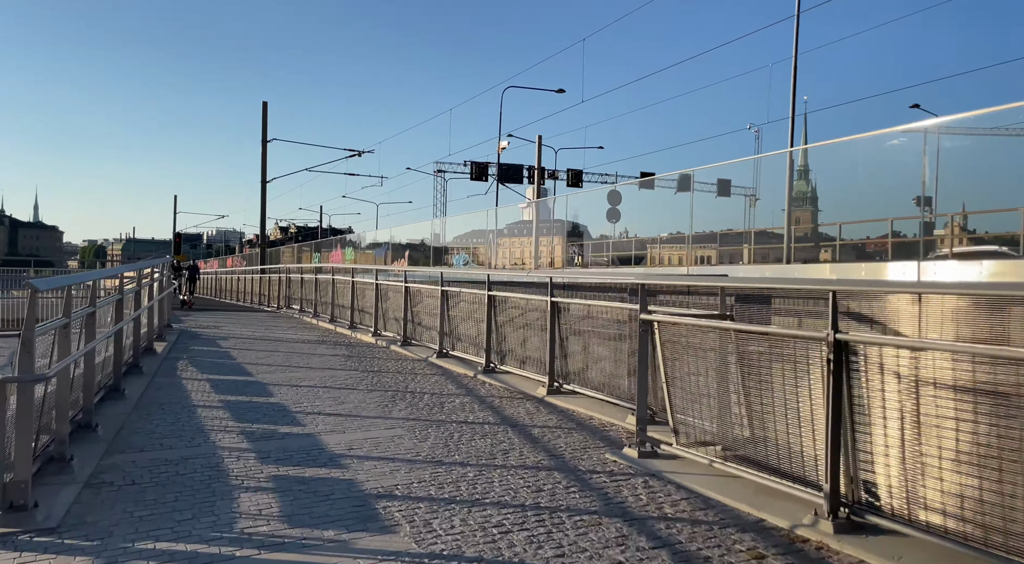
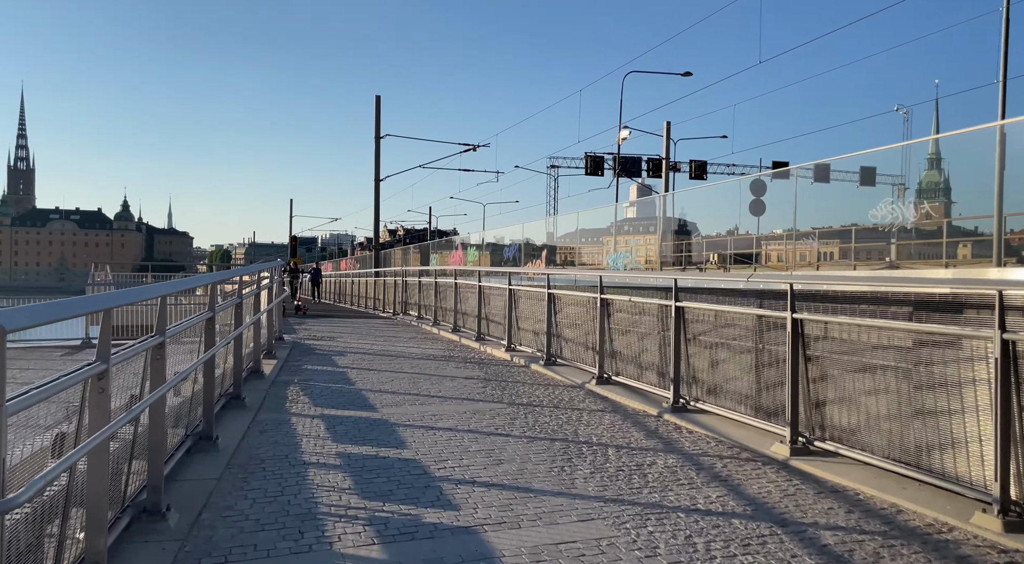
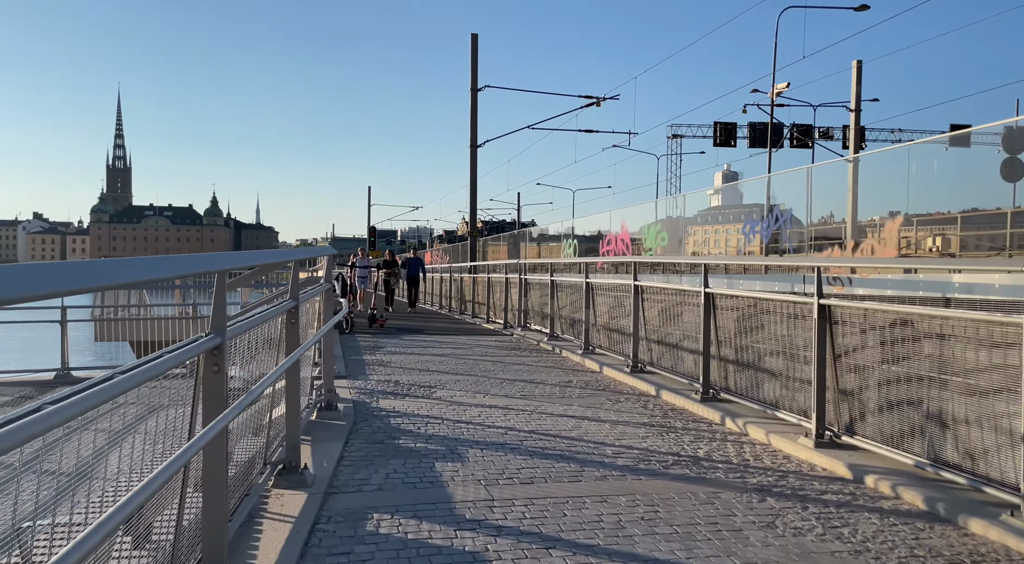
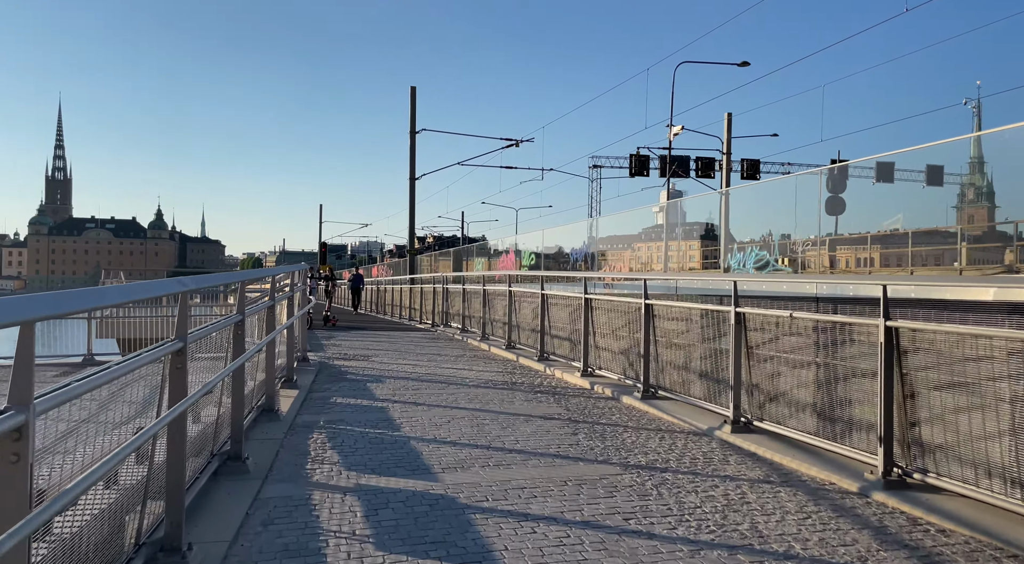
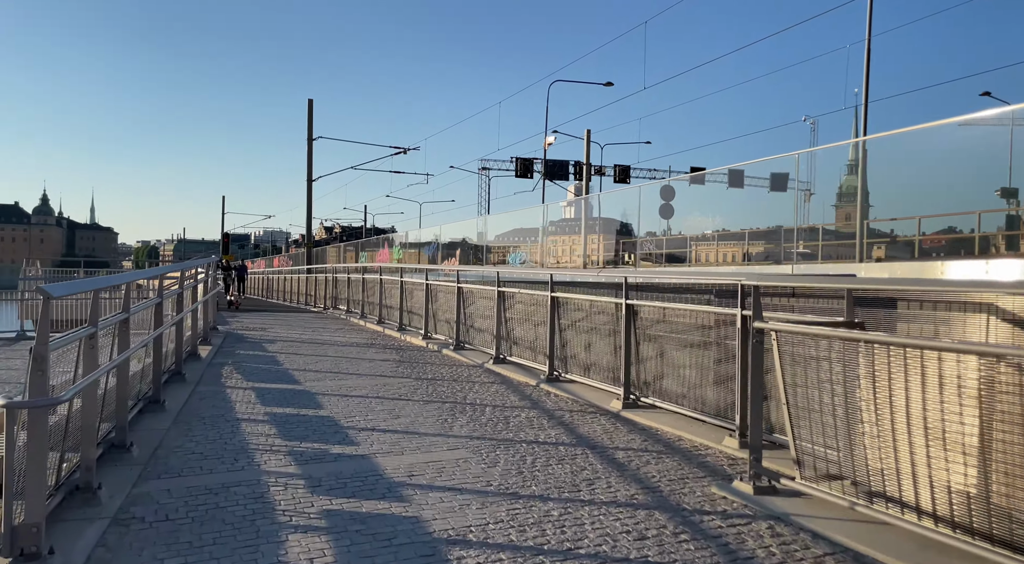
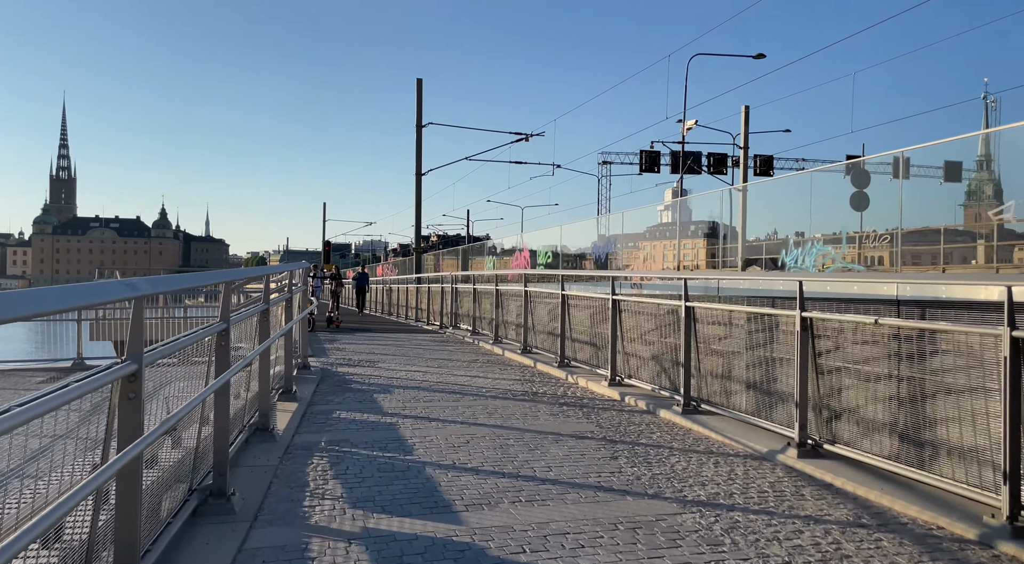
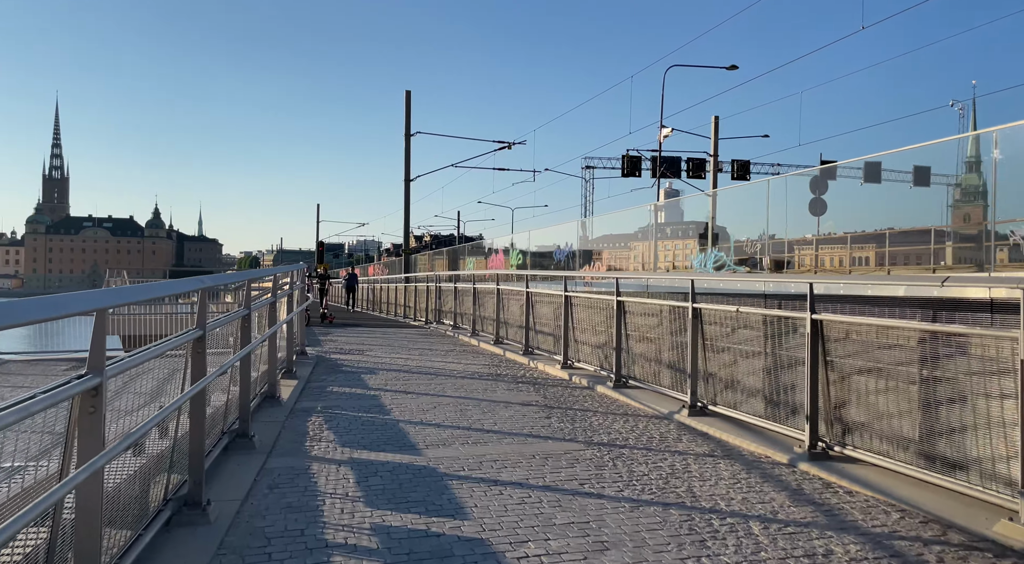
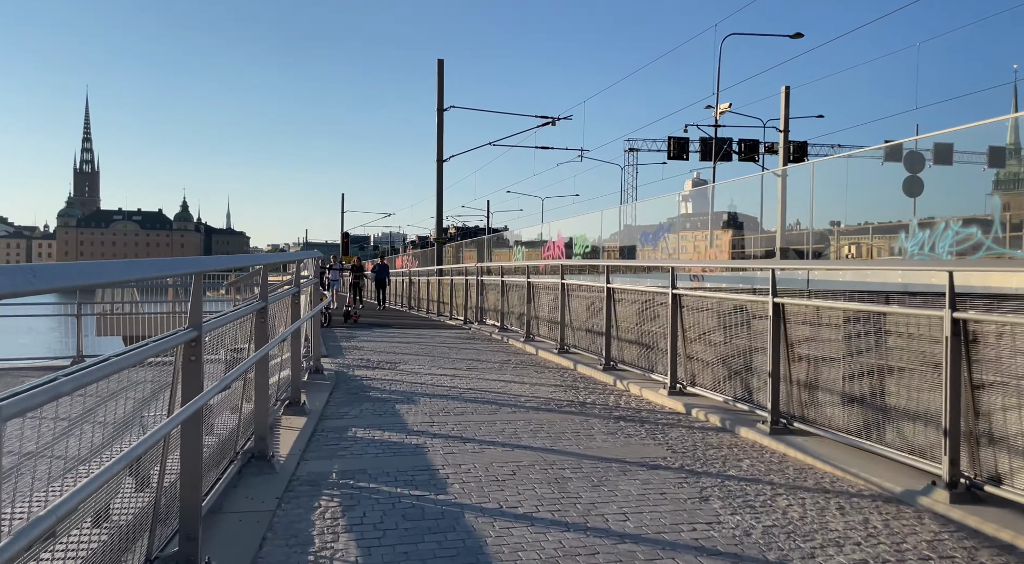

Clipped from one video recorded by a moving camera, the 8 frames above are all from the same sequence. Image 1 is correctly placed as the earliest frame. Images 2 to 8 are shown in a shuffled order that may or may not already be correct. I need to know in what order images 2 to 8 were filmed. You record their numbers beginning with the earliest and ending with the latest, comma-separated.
5, 2, 7, 4, 6, 8, 3
